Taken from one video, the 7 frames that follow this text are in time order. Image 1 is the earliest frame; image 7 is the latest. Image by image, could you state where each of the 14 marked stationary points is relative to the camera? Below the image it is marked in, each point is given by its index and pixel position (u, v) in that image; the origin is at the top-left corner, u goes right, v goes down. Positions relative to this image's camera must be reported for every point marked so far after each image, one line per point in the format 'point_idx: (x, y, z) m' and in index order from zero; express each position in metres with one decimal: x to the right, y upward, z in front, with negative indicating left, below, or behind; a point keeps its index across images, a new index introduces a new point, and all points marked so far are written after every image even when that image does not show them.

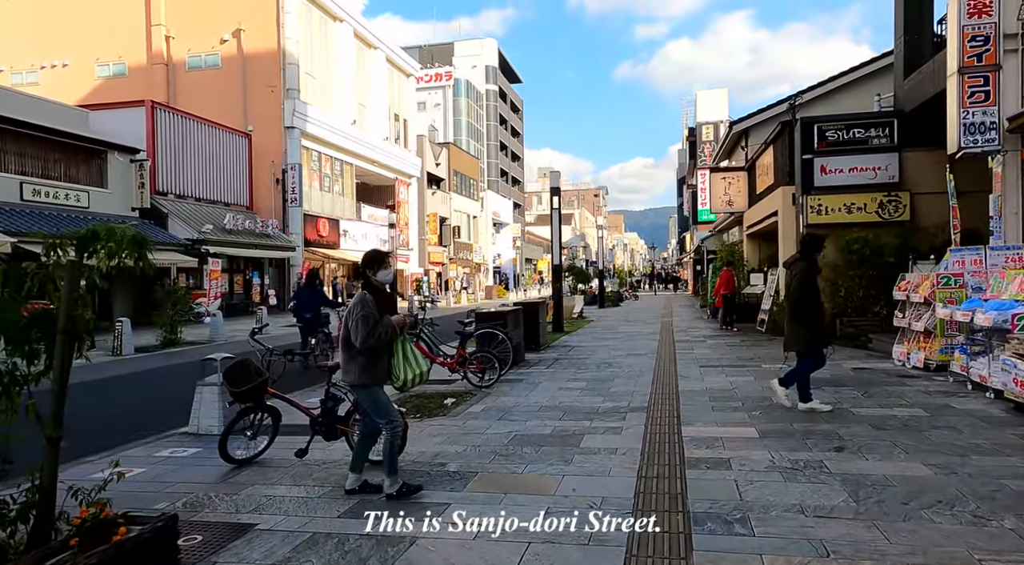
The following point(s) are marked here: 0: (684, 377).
0: (+2.3, -1.2, +9.5) m
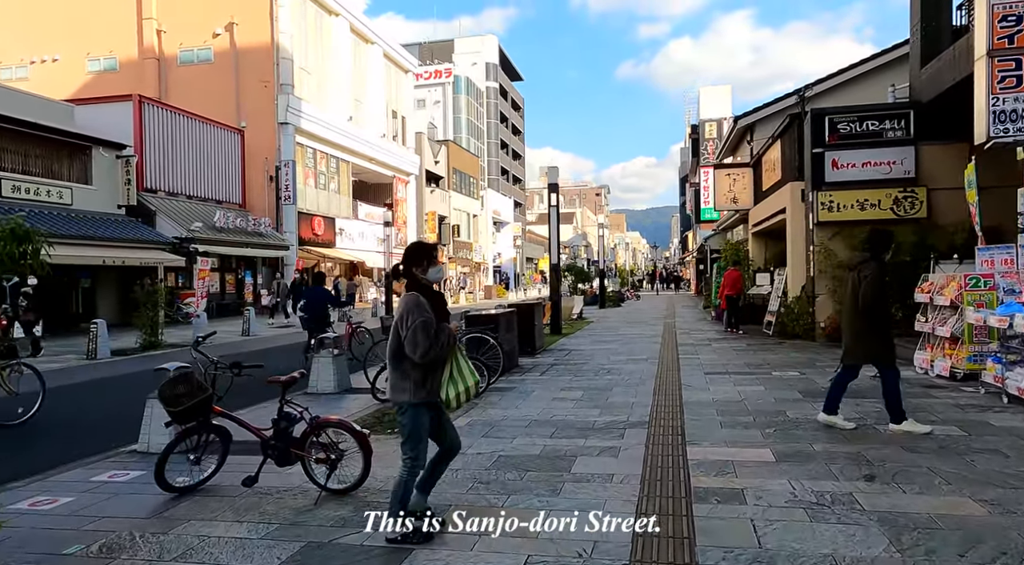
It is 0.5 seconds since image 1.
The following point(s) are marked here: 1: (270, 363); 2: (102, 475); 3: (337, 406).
0: (+2.1, -1.3, +8.8) m
1: (-4.8, -1.6, +14.3) m
2: (-3.3, -1.6, +5.9) m
3: (-2.2, -1.6, +9.2) m
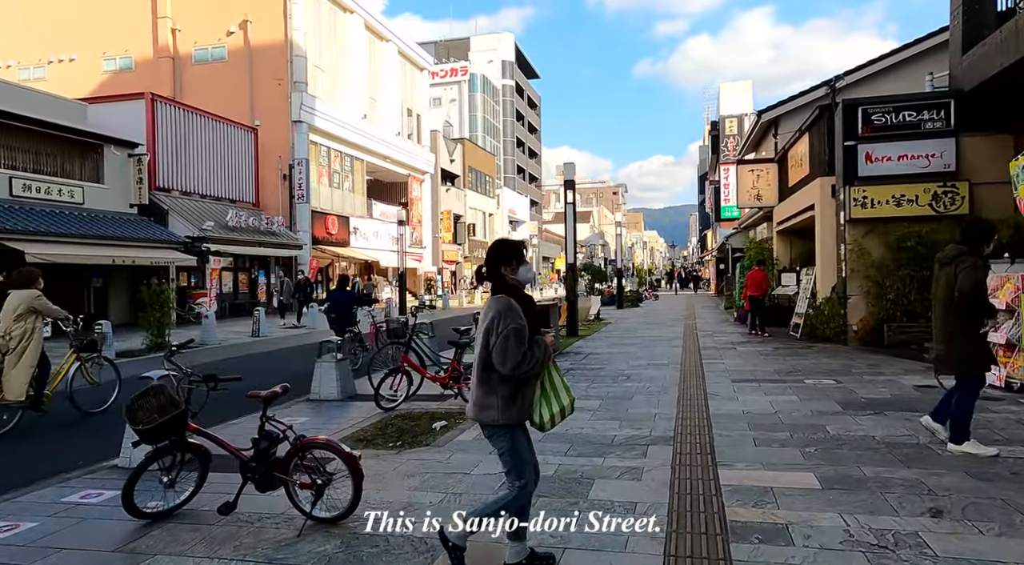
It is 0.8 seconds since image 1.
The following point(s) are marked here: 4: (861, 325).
0: (+2.3, -1.3, +8.1) m
1: (-4.5, -1.6, +13.8) m
2: (-3.3, -1.6, +5.4) m
3: (-2.1, -1.6, +8.7) m
4: (+6.0, -0.7, +12.3) m
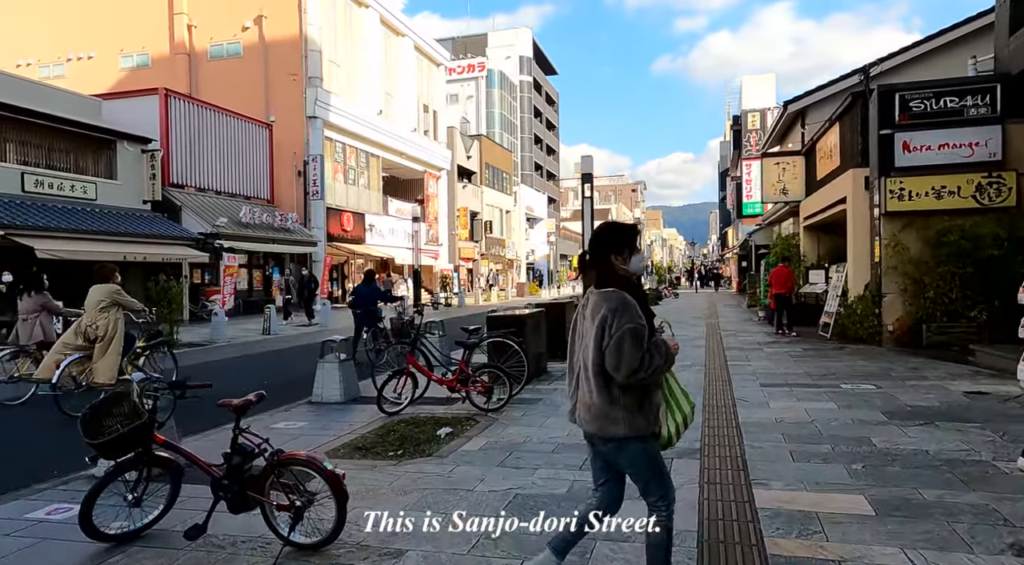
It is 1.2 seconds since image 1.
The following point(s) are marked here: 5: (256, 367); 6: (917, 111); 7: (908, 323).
0: (+2.4, -1.2, +7.5) m
1: (-4.3, -1.5, +13.4) m
2: (-3.2, -1.5, +4.9) m
3: (-1.9, -1.5, +8.2) m
4: (+6.2, -0.7, +11.6) m
5: (-4.7, -1.6, +13.2) m
6: (+6.4, +2.7, +11.3) m
7: (+6.3, -0.7, +11.5) m
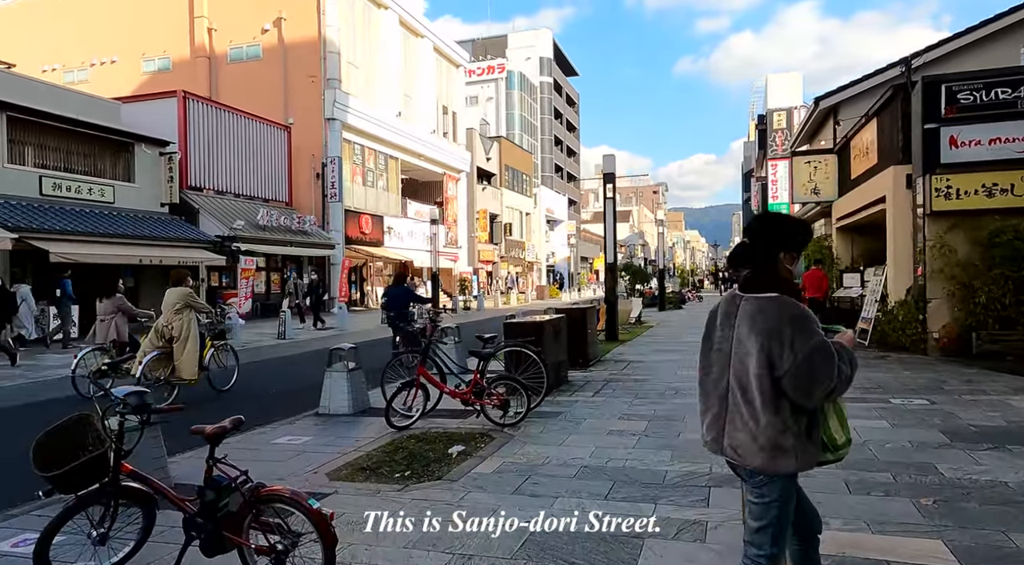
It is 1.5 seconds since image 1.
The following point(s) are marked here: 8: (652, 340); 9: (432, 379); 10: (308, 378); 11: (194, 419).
0: (+2.6, -1.3, +6.9) m
1: (-3.9, -1.6, +12.9) m
2: (-3.1, -1.6, +4.4) m
3: (-1.7, -1.6, +7.7) m
4: (+6.5, -0.8, +10.9) m
5: (-4.3, -1.6, +12.8) m
6: (+6.6, +2.6, +10.6) m
7: (+6.6, -0.7, +10.8) m
8: (+3.3, -1.4, +17.3) m
9: (-0.8, -1.0, +7.6) m
10: (-3.4, -1.6, +12.1) m
11: (-3.8, -1.7, +8.7) m
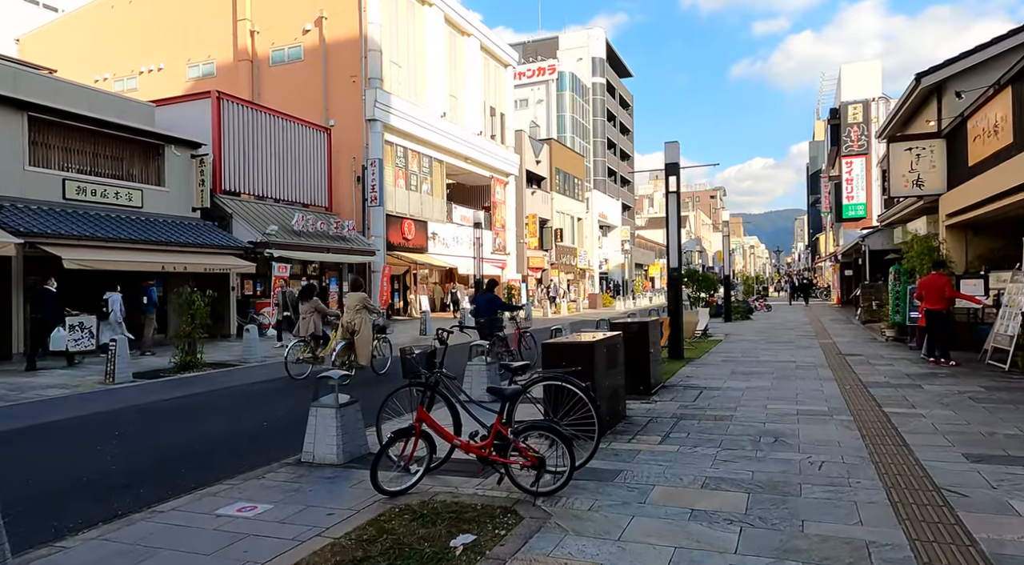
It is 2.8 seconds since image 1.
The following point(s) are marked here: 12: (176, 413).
0: (+2.8, -1.3, +4.5) m
1: (-3.2, -1.7, +11.0) m
2: (-3.0, -1.6, +2.5) m
3: (-1.4, -1.7, +5.6) m
4: (+7.0, -0.8, +8.2) m
5: (-3.7, -1.8, +10.9) m
6: (+7.1, +2.6, +8.0) m
7: (+7.1, -0.8, +8.1) m
8: (+4.3, -1.5, +14.8) m
9: (-0.6, -1.1, +5.5) m
10: (-2.8, -1.7, +10.2) m
11: (-3.4, -1.7, +6.8) m
12: (-5.1, -2.0, +10.9) m
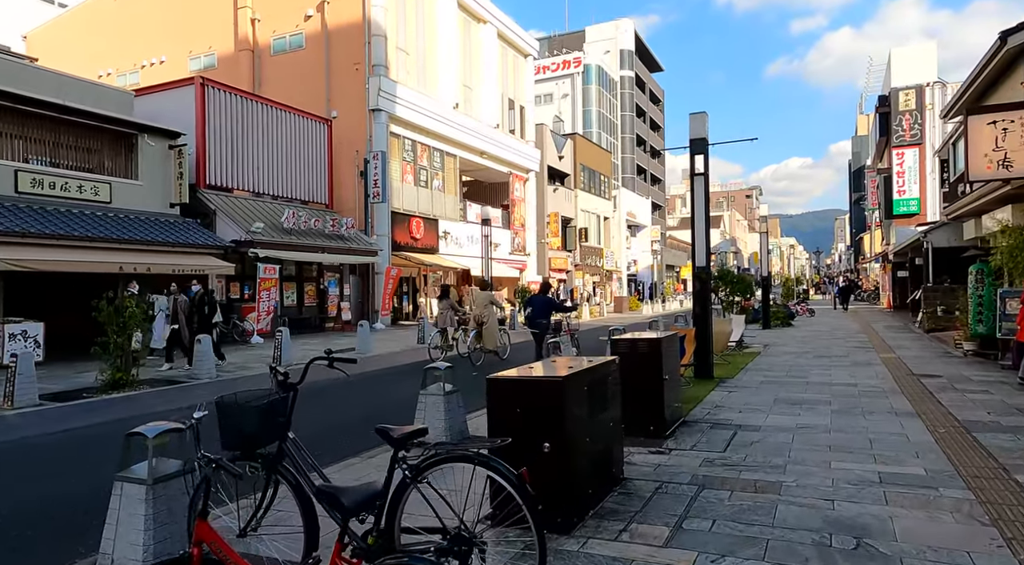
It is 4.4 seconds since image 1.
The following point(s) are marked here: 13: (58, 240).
0: (+2.2, -1.3, +1.8) m
1: (-3.5, -1.8, +8.6) m
2: (-3.7, -1.6, +0.1) m
3: (-2.0, -1.7, +3.2) m
4: (+6.6, -0.9, +5.4) m
5: (-4.0, -1.8, +8.5) m
6: (+6.7, +2.5, +5.1) m
7: (+6.7, -0.8, +5.3) m
8: (+4.2, -1.6, +12.1) m
9: (-1.1, -1.1, +3.0) m
10: (-3.2, -1.8, +7.8) m
11: (-3.9, -1.8, +4.4) m
12: (-5.4, -2.0, +8.5) m
13: (-10.6, +1.0, +16.9) m
